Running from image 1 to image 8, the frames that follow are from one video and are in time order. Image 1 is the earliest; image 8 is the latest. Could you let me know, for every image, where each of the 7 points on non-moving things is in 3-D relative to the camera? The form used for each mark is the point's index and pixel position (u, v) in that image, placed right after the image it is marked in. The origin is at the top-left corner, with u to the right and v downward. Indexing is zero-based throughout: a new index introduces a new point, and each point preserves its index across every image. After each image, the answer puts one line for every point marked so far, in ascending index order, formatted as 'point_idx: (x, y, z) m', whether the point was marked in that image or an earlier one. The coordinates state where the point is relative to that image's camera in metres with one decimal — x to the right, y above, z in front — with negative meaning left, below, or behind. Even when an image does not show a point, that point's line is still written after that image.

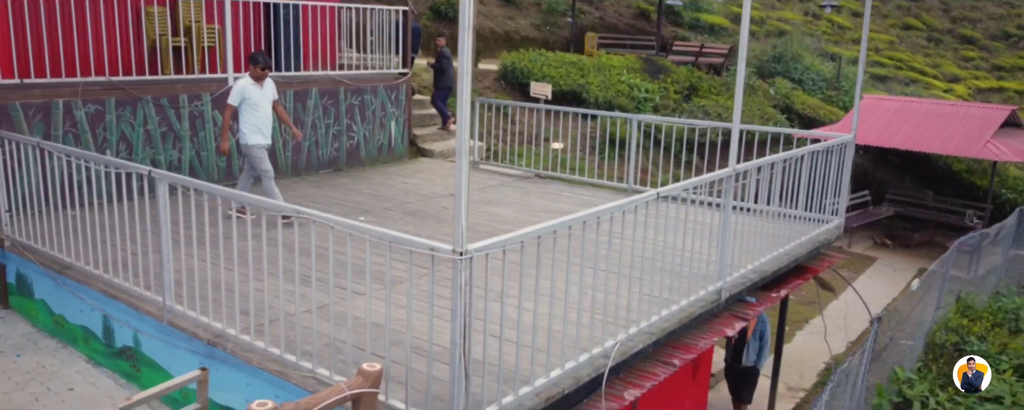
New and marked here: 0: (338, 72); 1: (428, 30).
0: (-2.0, +1.5, +9.4) m
1: (-1.6, +3.4, +15.5) m
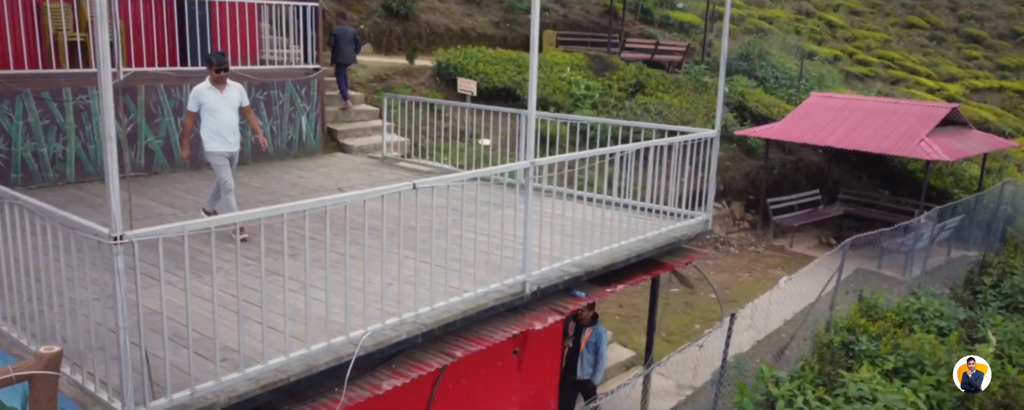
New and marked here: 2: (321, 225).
0: (-3.2, +1.6, +9.5) m
1: (-2.5, +3.4, +15.6) m
2: (-1.6, -0.2, +6.7) m
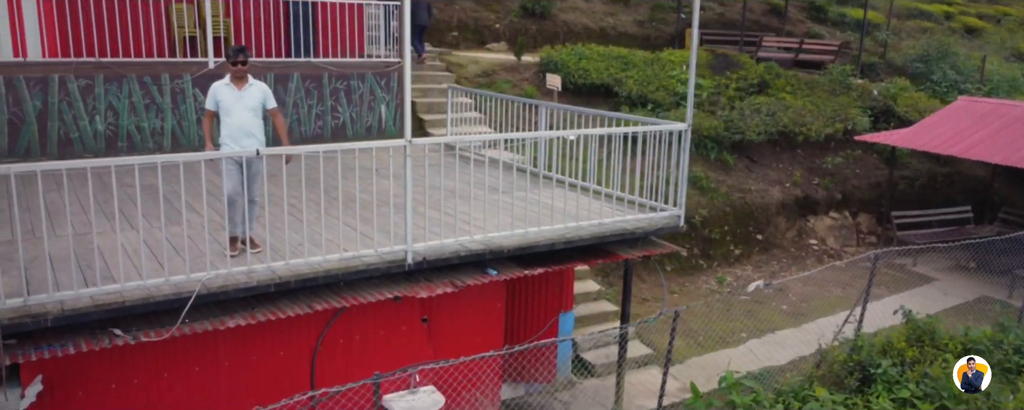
0: (-2.5, +1.9, +10.7) m
1: (+0.1, +3.6, +16.3) m
2: (-1.9, +0.1, +7.6) m
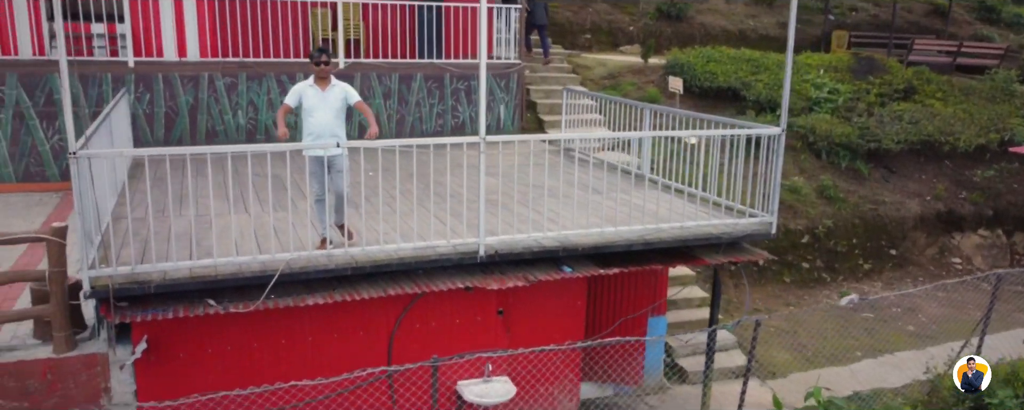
0: (-0.9, +2.0, +11.2) m
1: (+2.8, +3.5, +16.2) m
2: (-1.0, +0.2, +8.0) m
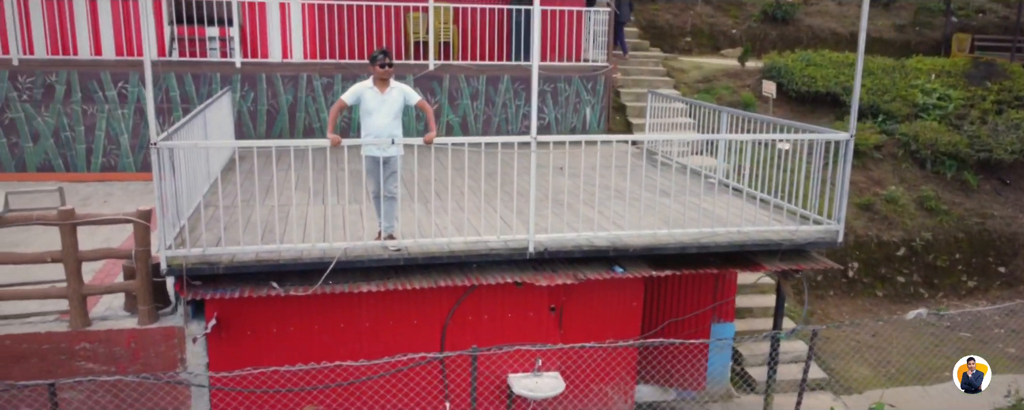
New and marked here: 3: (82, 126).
0: (+0.3, +2.0, +11.4) m
1: (+4.7, +3.4, +15.8) m
2: (-0.3, +0.2, +8.2) m
3: (-5.4, +1.0, +10.2) m
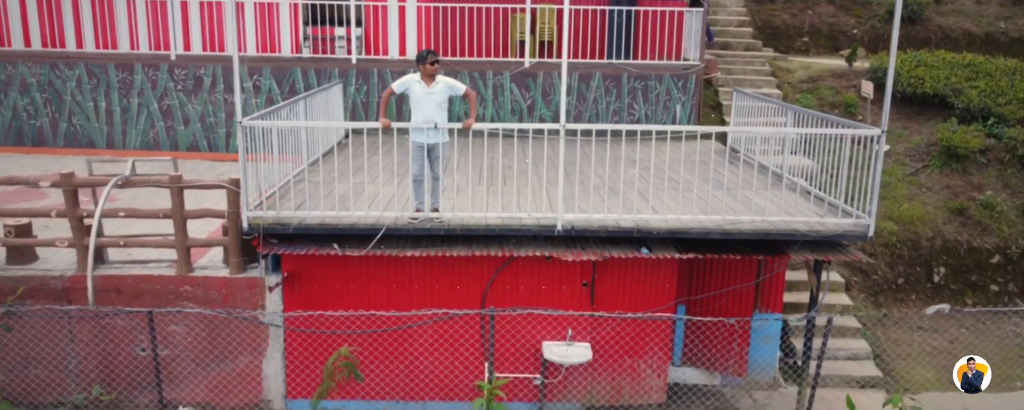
0: (+1.7, +2.1, +11.9) m
1: (+6.9, +3.3, +15.3) m
2: (+0.3, +0.4, +8.9) m
3: (-4.2, +1.3, +11.8) m
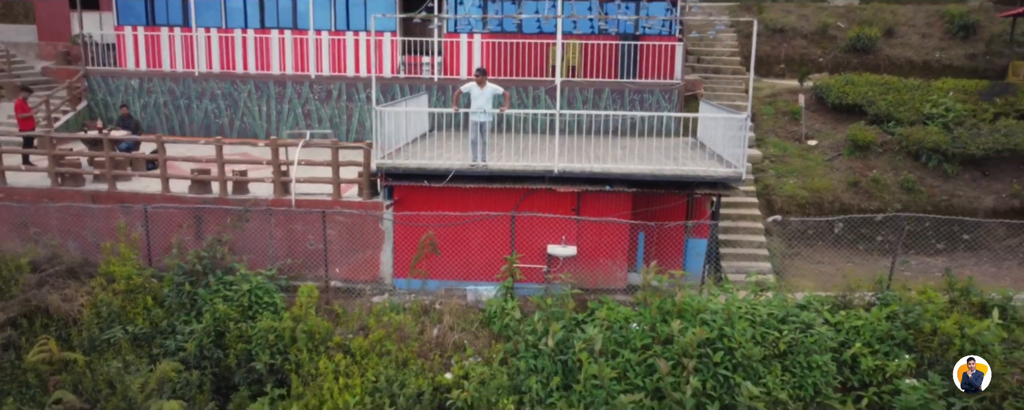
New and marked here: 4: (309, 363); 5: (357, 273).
0: (+2.4, +2.6, +16.6) m
1: (+7.9, +3.5, +19.7) m
2: (+0.8, +0.9, +13.7) m
3: (-3.5, +1.9, +17.0) m
4: (-2.6, -2.0, +10.2) m
5: (-2.3, -1.0, +12.1) m
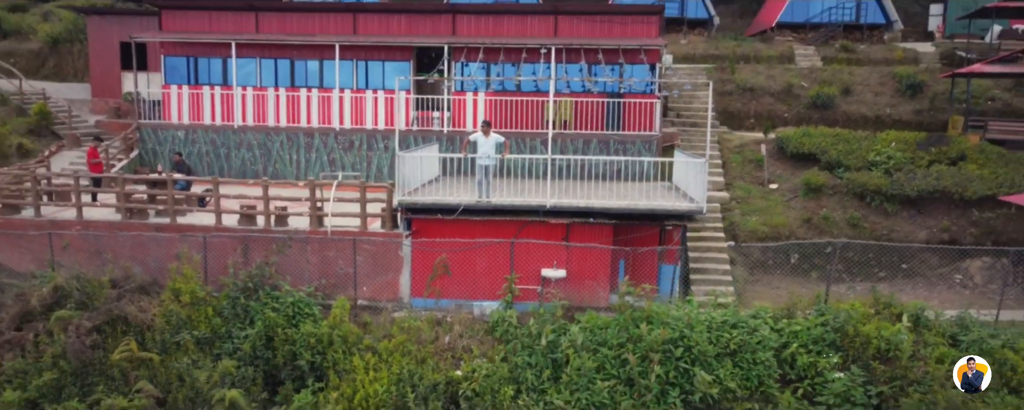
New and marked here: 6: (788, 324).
0: (+2.4, +1.7, +19.1) m
1: (+7.9, +2.5, +22.2) m
2: (+0.7, +0.3, +16.1) m
3: (-3.5, +1.0, +19.4) m
4: (-2.6, -2.4, +12.3) m
5: (-2.3, -1.5, +14.3) m
6: (+4.2, -1.8, +12.3) m
